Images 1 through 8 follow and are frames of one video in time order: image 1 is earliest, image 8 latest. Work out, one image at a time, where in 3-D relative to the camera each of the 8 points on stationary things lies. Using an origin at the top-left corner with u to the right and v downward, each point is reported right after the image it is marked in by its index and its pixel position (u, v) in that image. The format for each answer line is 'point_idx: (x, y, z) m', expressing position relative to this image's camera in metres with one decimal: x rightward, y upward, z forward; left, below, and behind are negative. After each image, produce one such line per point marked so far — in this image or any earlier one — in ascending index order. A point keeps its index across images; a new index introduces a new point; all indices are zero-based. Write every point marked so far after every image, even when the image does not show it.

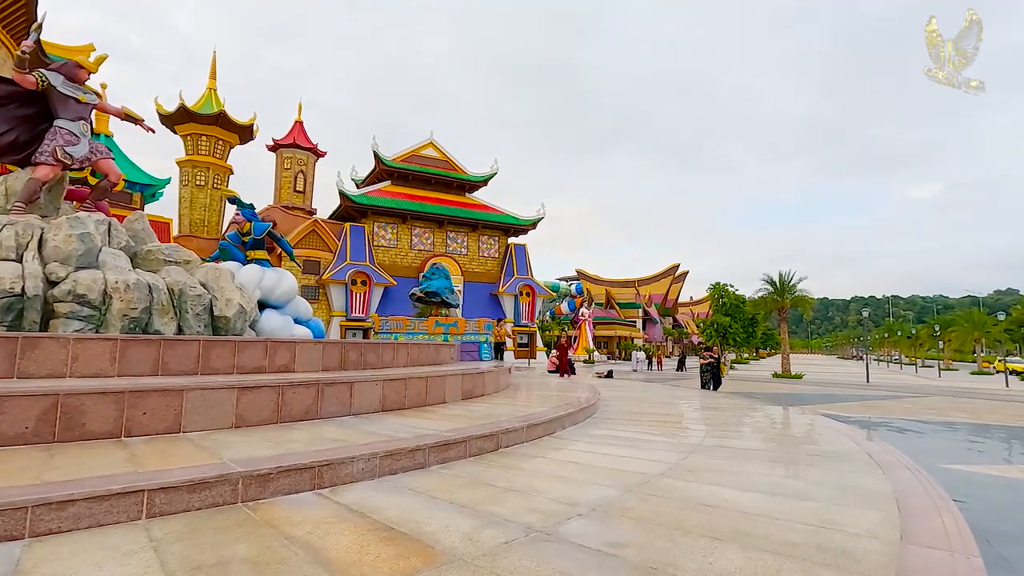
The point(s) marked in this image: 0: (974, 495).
0: (+4.1, -1.9, +4.7) m
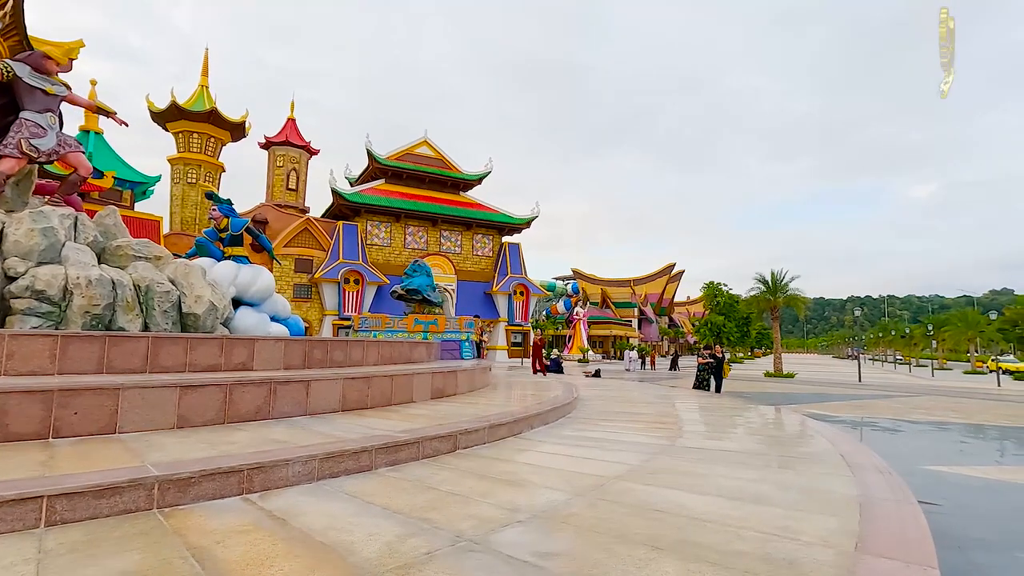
0: (+3.8, -1.8, +4.5) m
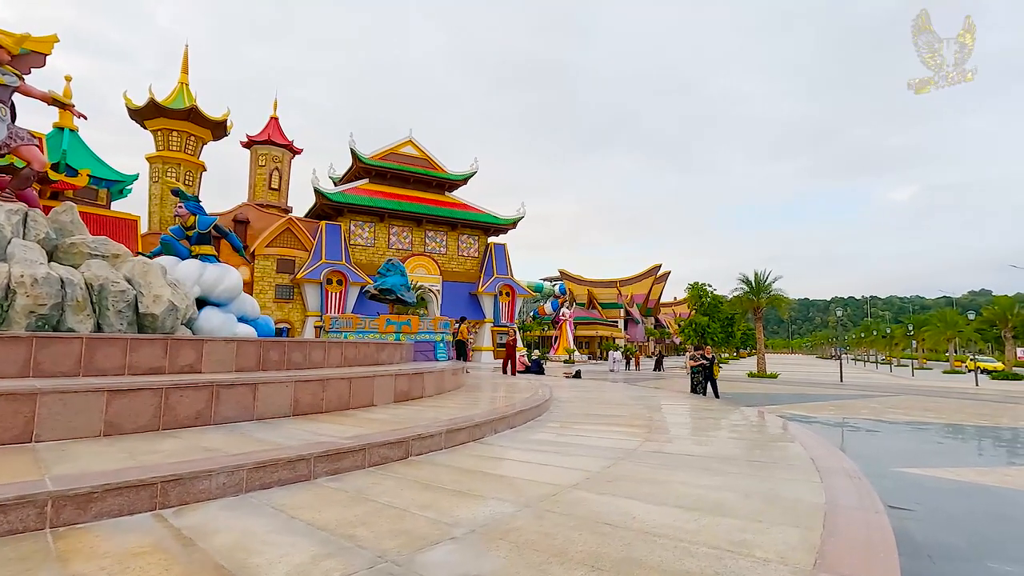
0: (+3.4, -1.8, +4.3) m
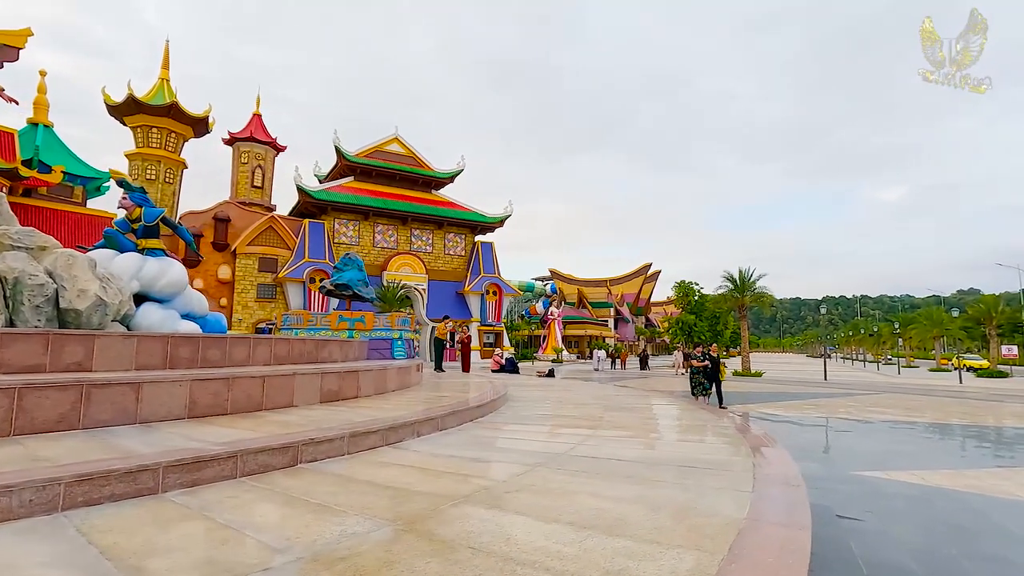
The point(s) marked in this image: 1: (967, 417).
0: (+2.7, -1.7, +3.9) m
1: (+9.8, -2.8, +11.4) m
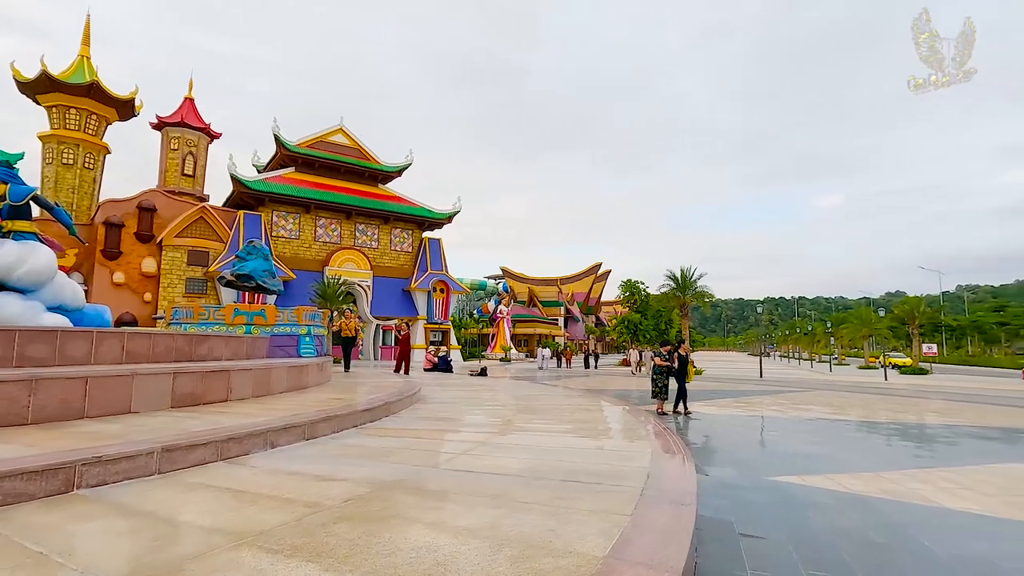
0: (+1.8, -1.6, +3.5) m
1: (+8.2, -2.7, +11.5) m
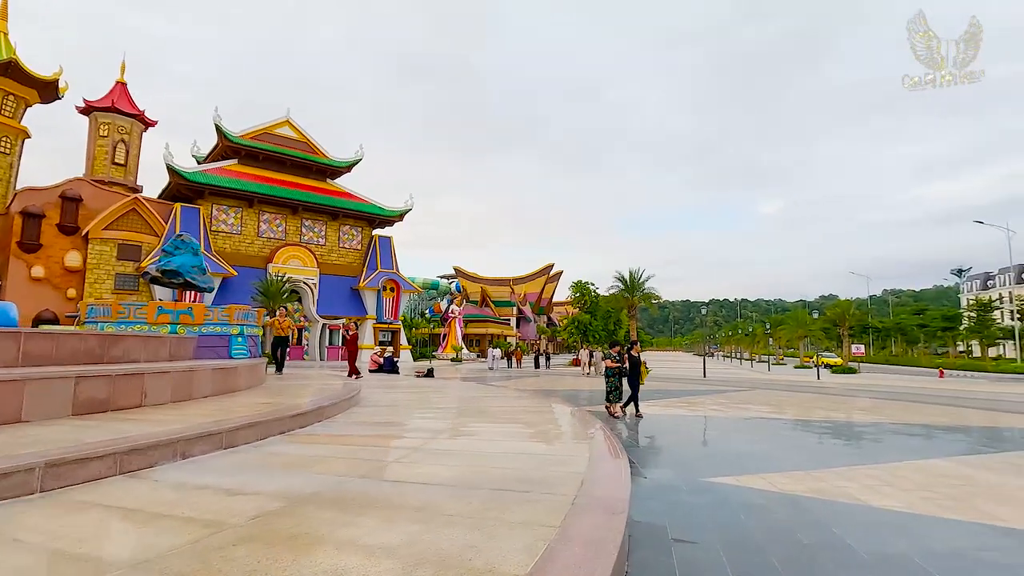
0: (+1.4, -1.6, +3.5) m
1: (+7.1, -2.8, +12.1) m
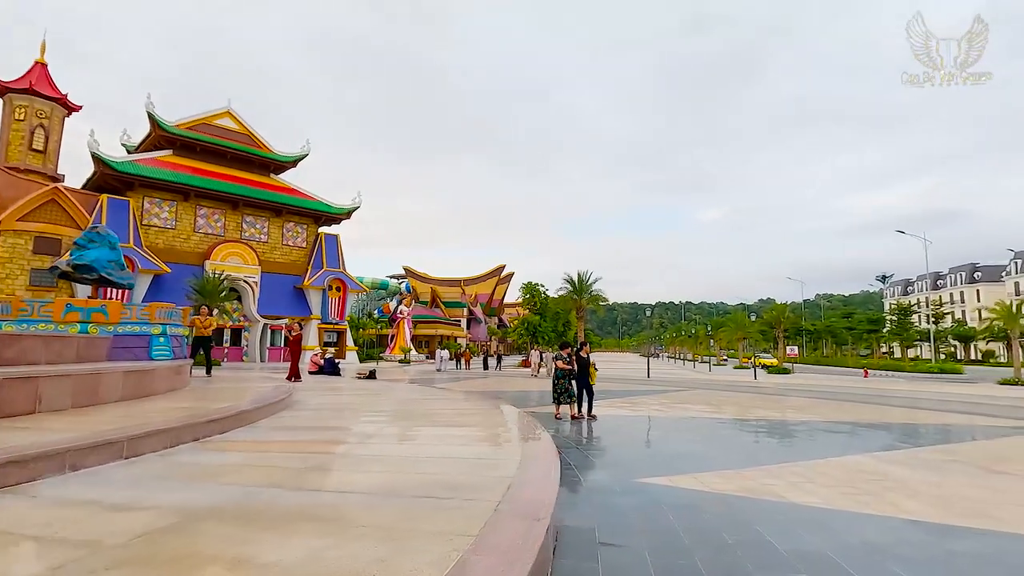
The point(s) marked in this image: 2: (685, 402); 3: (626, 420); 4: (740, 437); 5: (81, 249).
0: (+0.9, -1.6, +3.4) m
1: (+5.8, -2.9, +12.5) m
2: (+4.5, -3.1, +14.2) m
3: (+2.3, -2.7, +11.0) m
4: (+3.8, -2.5, +9.0) m
5: (-7.1, +0.6, +8.8) m
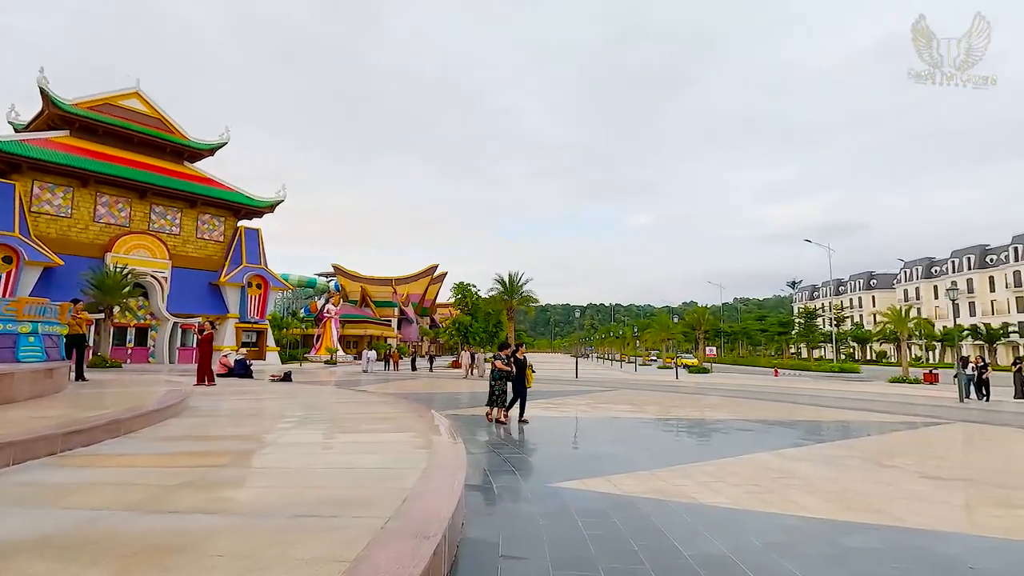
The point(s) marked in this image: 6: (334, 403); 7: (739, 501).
0: (+0.3, -1.6, +3.3) m
1: (+4.0, -3.0, +12.9) m
2: (+2.5, -3.1, +14.4) m
3: (+0.7, -2.7, +11.0) m
4: (+2.4, -2.5, +9.1) m
5: (-8.3, +0.8, +7.7) m
6: (-3.4, -2.2, +10.0) m
7: (+1.9, -1.7, +4.4) m
